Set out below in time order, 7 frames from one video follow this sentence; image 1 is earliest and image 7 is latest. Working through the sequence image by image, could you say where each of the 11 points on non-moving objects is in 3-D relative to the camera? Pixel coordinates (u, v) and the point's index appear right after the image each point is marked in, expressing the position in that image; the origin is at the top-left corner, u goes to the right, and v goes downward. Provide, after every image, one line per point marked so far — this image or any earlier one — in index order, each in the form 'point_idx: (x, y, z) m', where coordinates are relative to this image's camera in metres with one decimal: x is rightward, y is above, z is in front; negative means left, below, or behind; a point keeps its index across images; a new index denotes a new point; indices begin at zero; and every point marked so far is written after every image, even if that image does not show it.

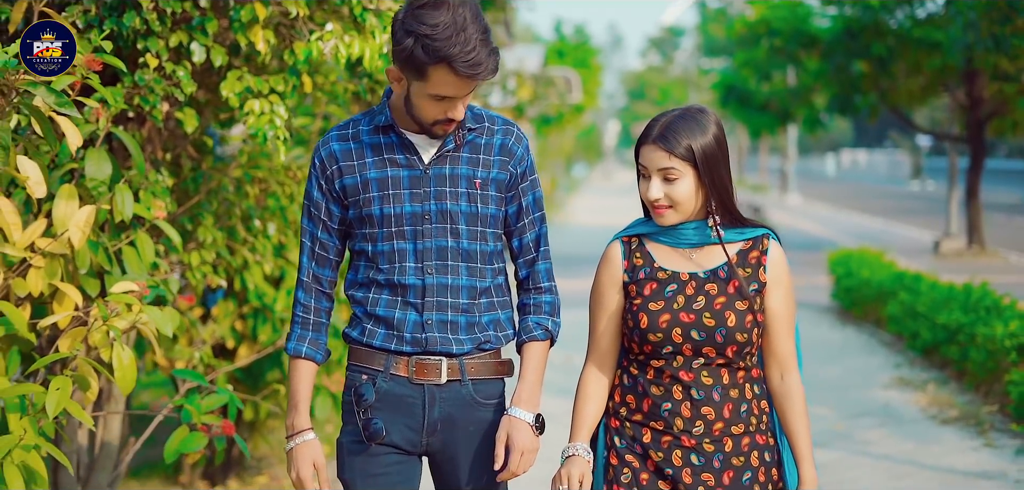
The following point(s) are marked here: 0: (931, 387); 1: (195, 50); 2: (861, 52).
0: (+3.2, -1.1, +8.8) m
1: (-1.1, +0.7, +4.1) m
2: (+5.0, +2.8, +16.4) m
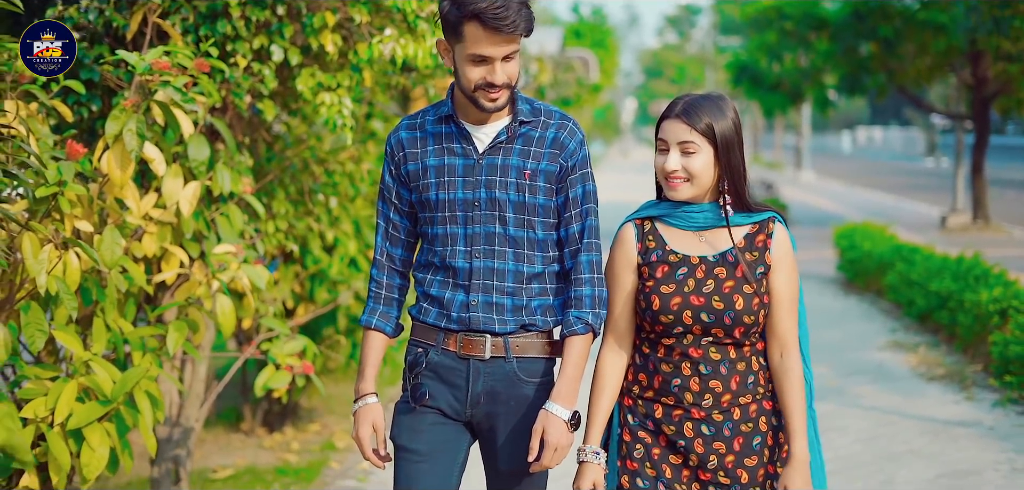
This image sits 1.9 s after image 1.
0: (+3.3, -0.9, +9.5) m
1: (-1.0, +0.8, +4.9) m
2: (+5.3, +3.1, +17.1) m
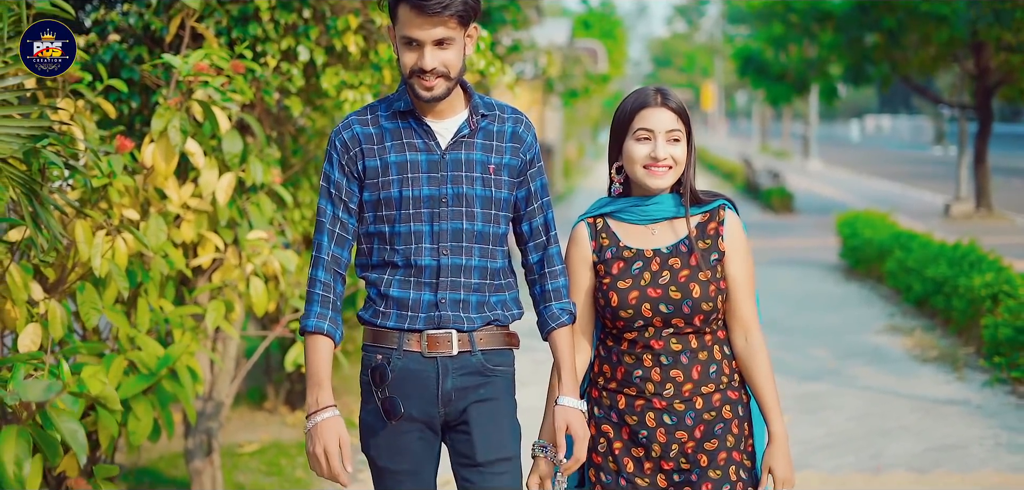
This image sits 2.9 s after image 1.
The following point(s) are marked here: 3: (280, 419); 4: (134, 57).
0: (+3.4, -0.7, +9.8) m
1: (-0.9, +0.9, +5.3) m
2: (+5.4, +3.3, +17.4) m
3: (-1.5, -1.1, +7.3) m
4: (-1.7, +0.8, +5.1) m
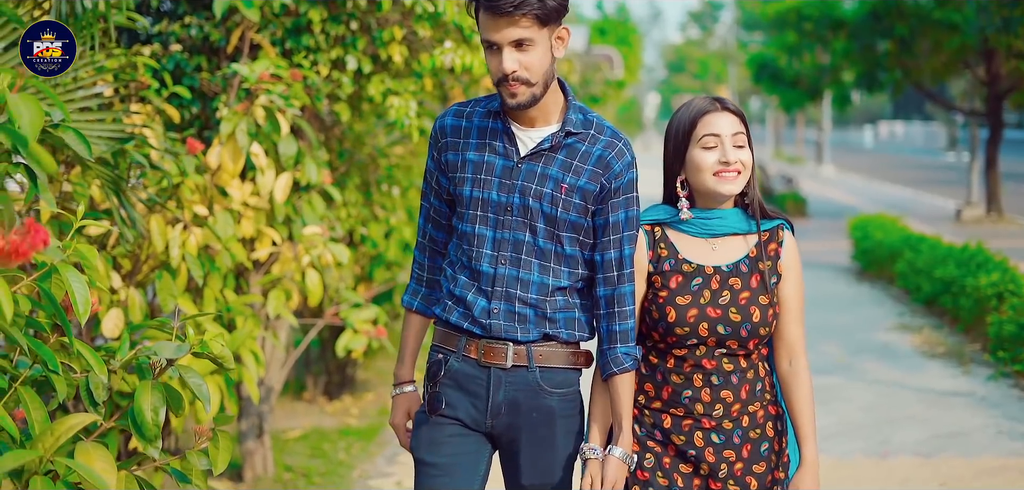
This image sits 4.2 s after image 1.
0: (+3.6, -0.8, +10.2) m
1: (-0.8, +0.9, +5.7) m
2: (+5.7, +3.3, +17.7) m
3: (-1.3, -1.1, +7.7) m
4: (-1.5, +0.9, +5.5) m
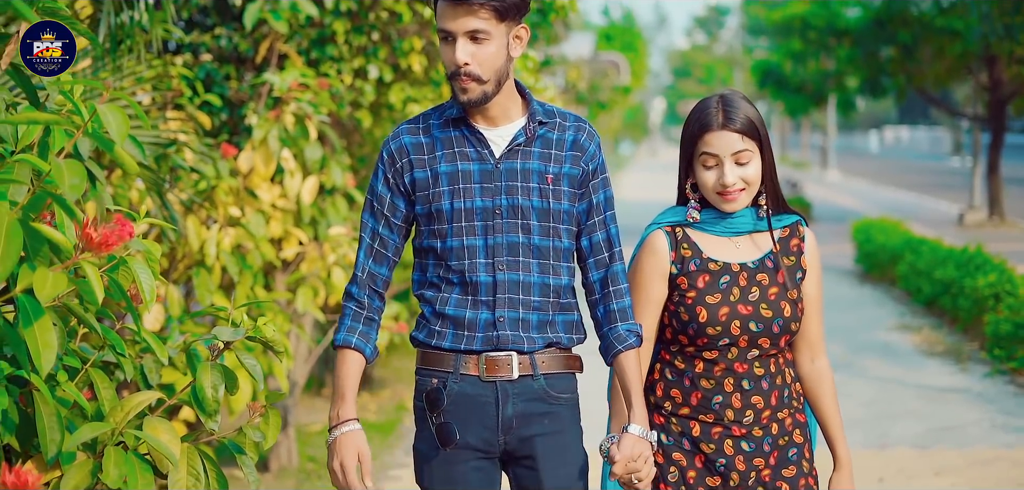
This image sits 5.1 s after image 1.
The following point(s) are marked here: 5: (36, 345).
0: (+3.7, -0.8, +10.5) m
1: (-0.7, +0.9, +6.0) m
2: (+5.8, +3.2, +18.0) m
3: (-1.2, -1.1, +8.0) m
4: (-1.4, +0.9, +5.8) m
5: (-1.0, -0.2, +2.5) m
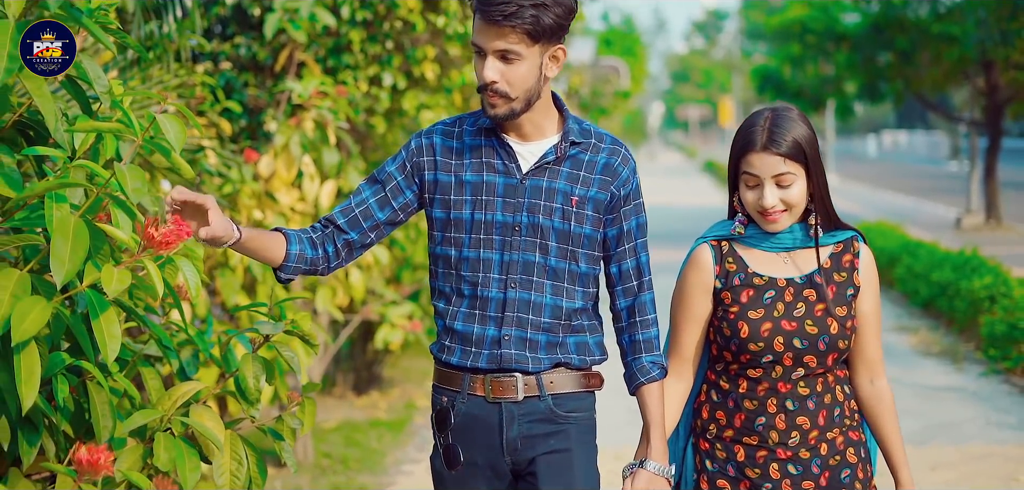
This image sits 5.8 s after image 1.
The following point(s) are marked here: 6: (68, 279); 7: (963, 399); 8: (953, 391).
0: (+3.8, -0.8, +10.7) m
1: (-0.7, +0.9, +6.2) m
2: (+5.9, +3.2, +18.2) m
3: (-1.2, -1.1, +8.2) m
4: (-1.4, +0.8, +6.0) m
5: (-0.9, -0.2, +2.7) m
6: (-1.0, -0.1, +2.6) m
7: (+3.2, -1.1, +8.2) m
8: (+3.2, -1.1, +8.4) m
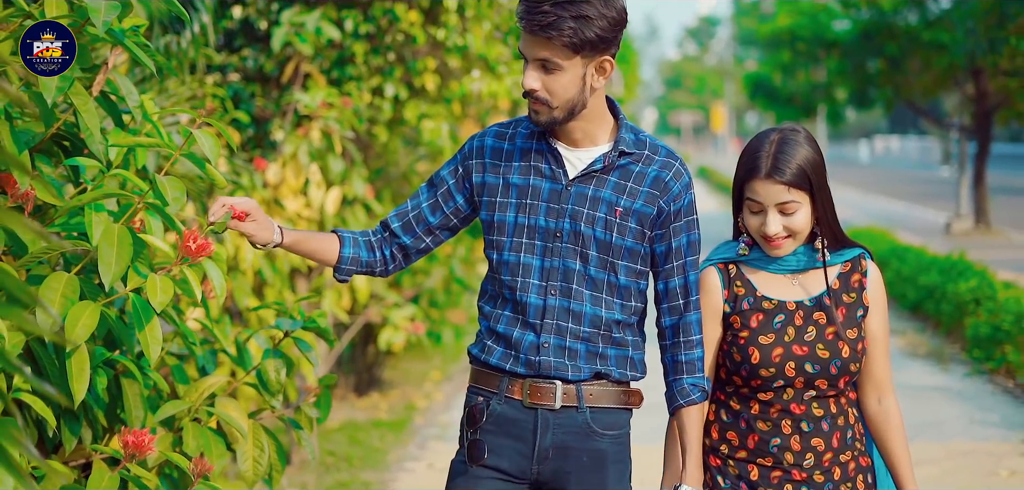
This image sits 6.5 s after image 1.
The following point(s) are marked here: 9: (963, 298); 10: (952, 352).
0: (+3.7, -0.8, +10.9) m
1: (-0.7, +0.9, +6.4) m
2: (+5.8, +3.1, +18.5) m
3: (-1.2, -1.1, +8.4) m
4: (-1.4, +0.8, +6.3) m
5: (-0.9, -0.2, +2.9) m
6: (-1.0, -0.1, +2.8) m
7: (+3.1, -1.1, +8.4) m
8: (+3.2, -1.1, +8.7) m
9: (+4.0, -0.5, +10.2) m
10: (+3.8, -0.9, +10.0) m
